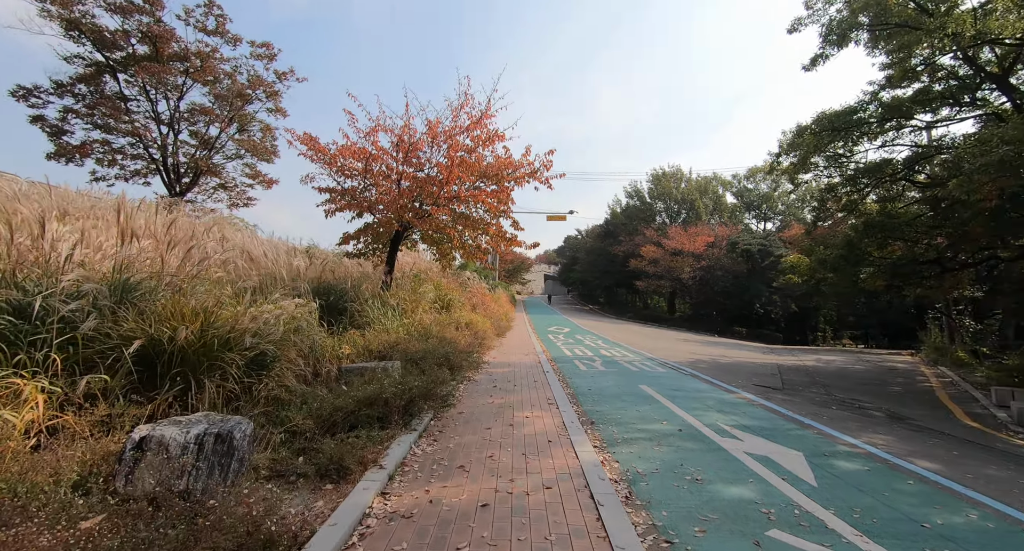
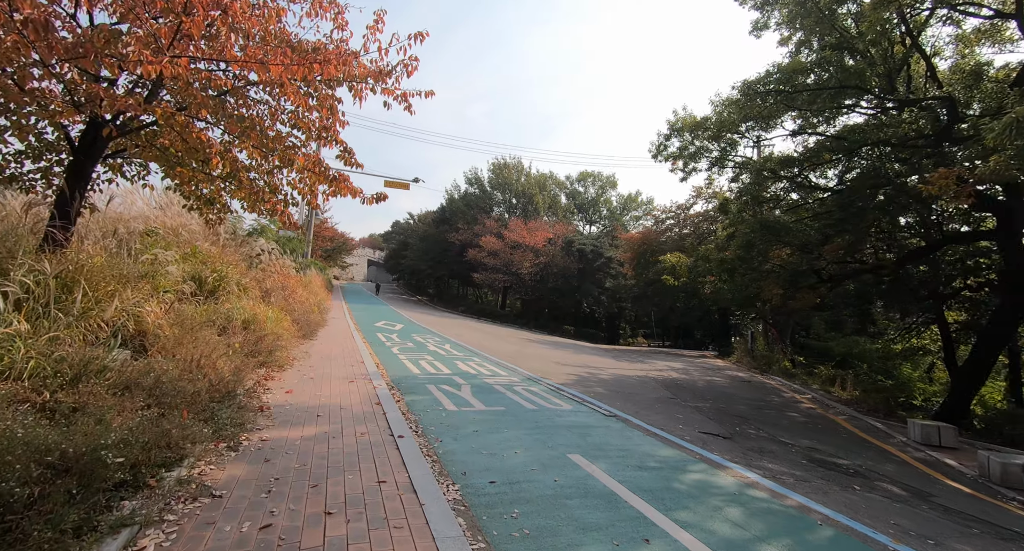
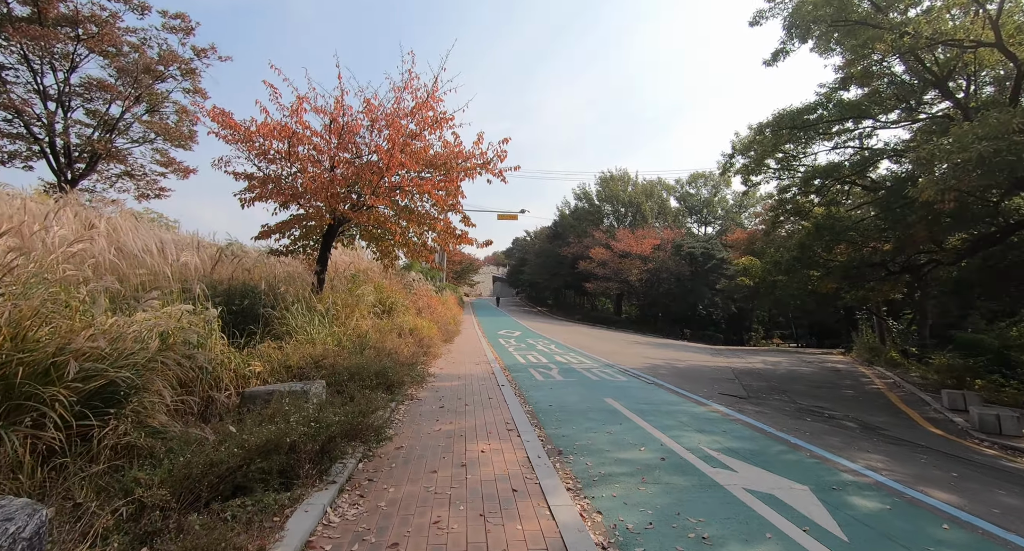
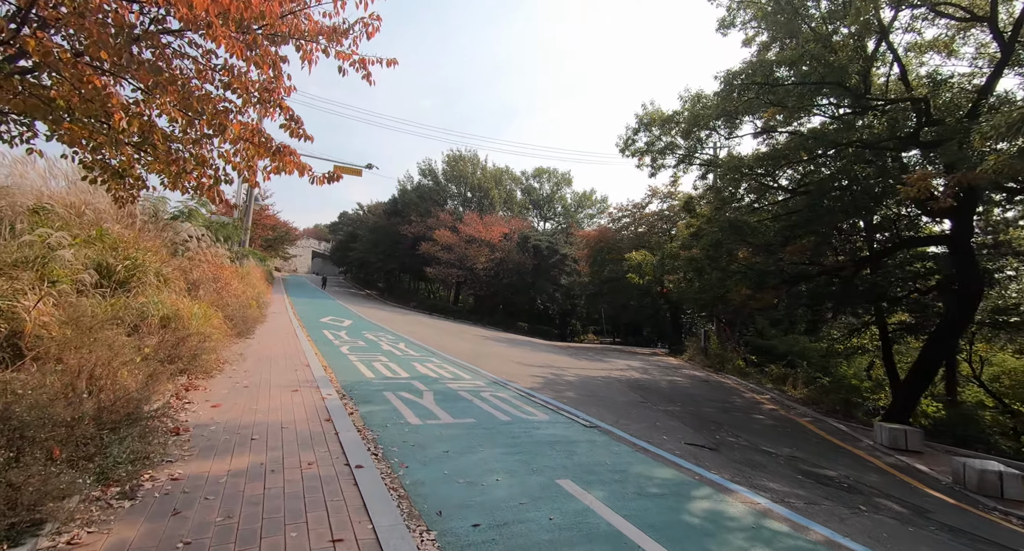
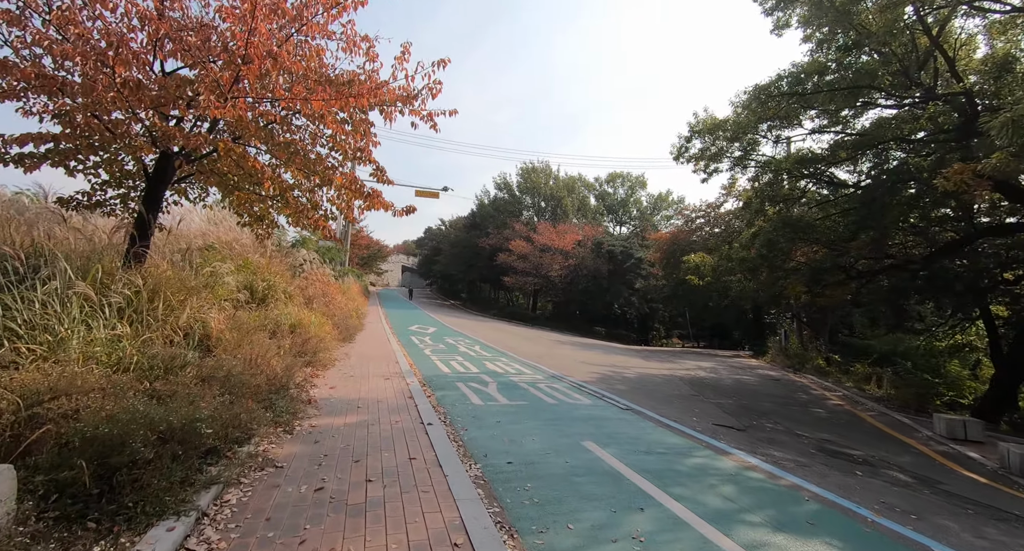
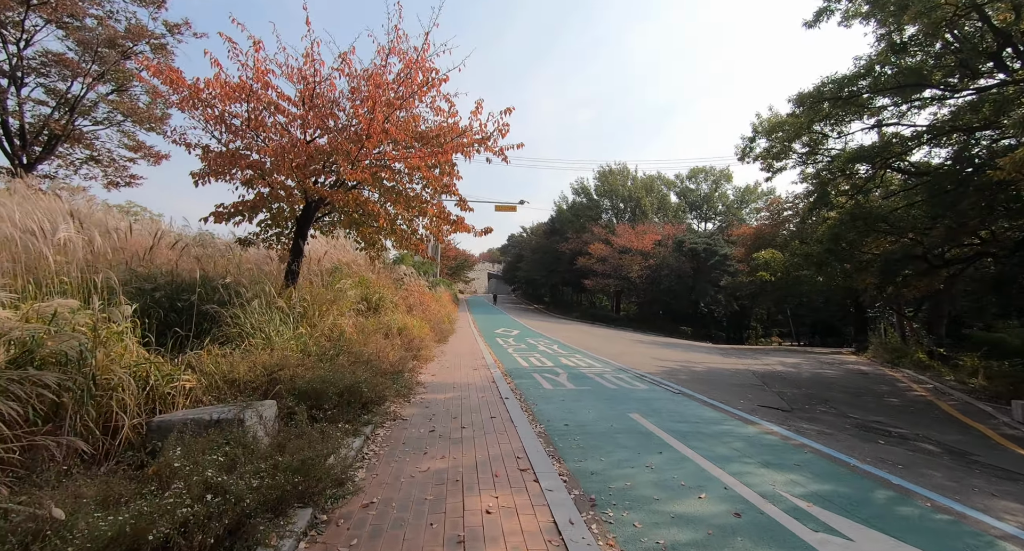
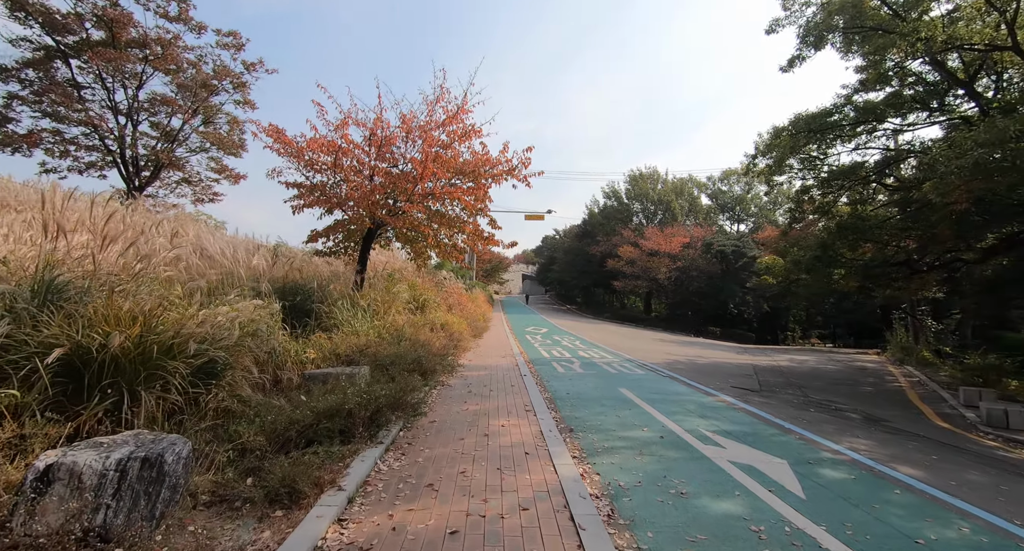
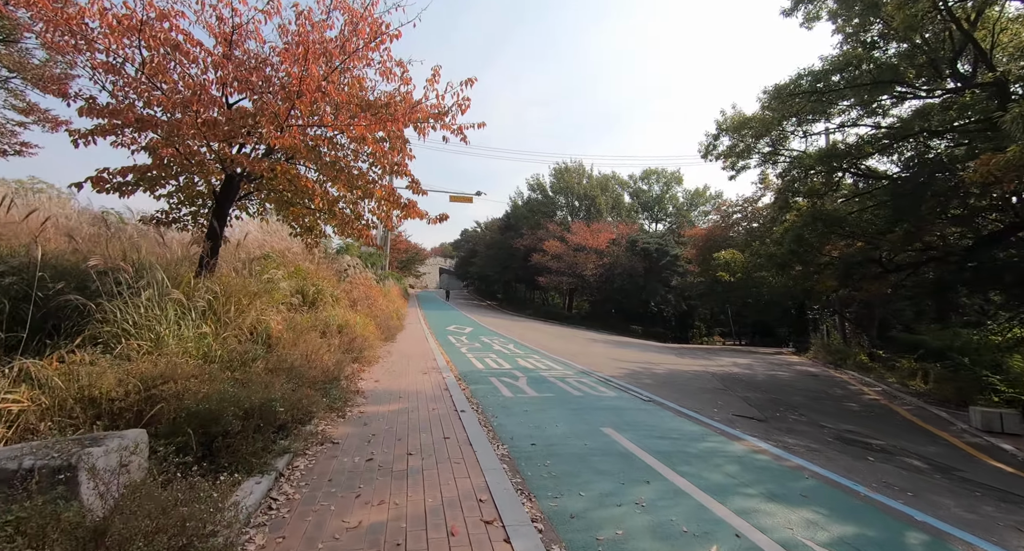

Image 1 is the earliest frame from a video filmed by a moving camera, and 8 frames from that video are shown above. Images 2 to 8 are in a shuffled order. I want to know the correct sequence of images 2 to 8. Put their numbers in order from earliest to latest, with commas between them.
7, 3, 6, 8, 5, 2, 4
